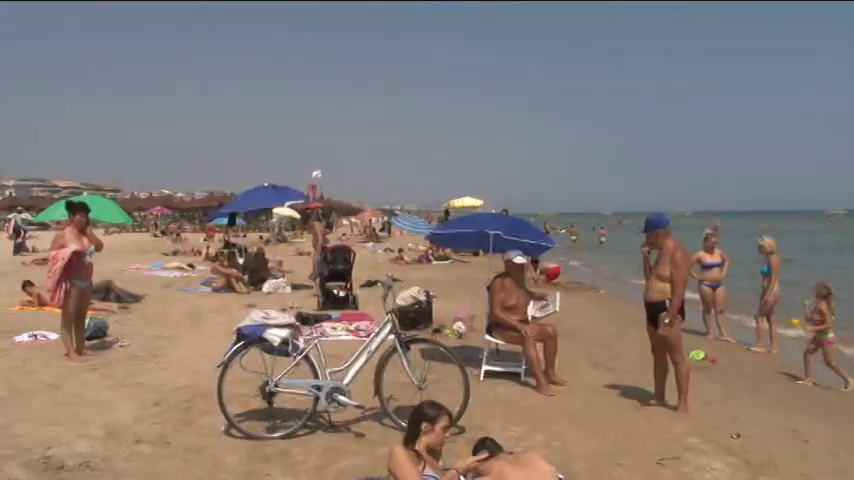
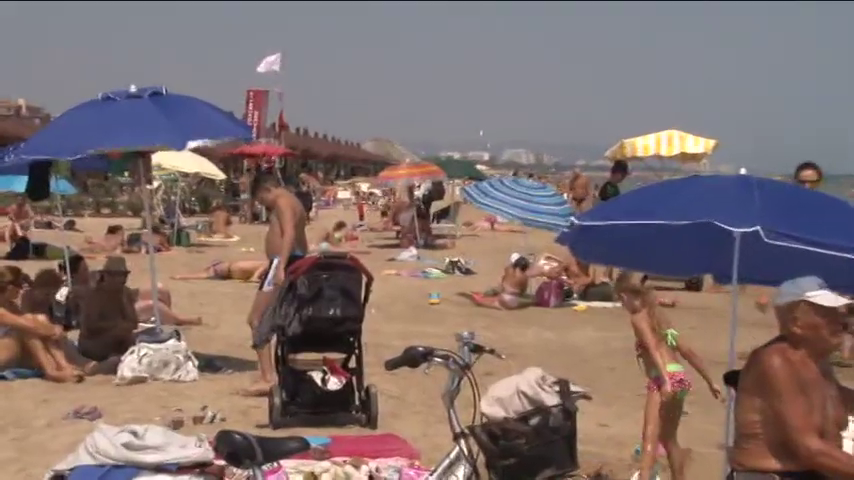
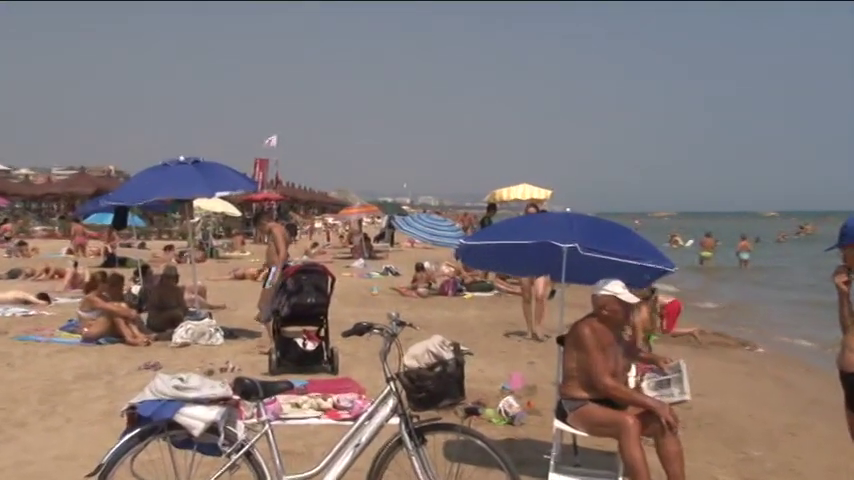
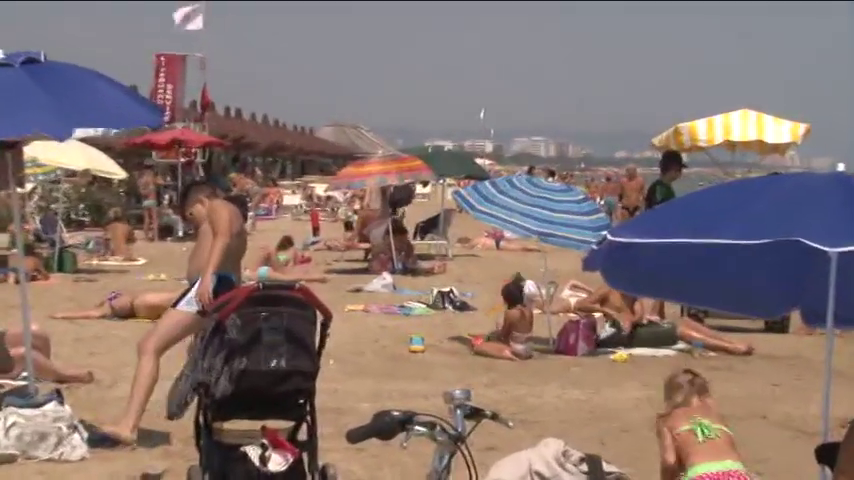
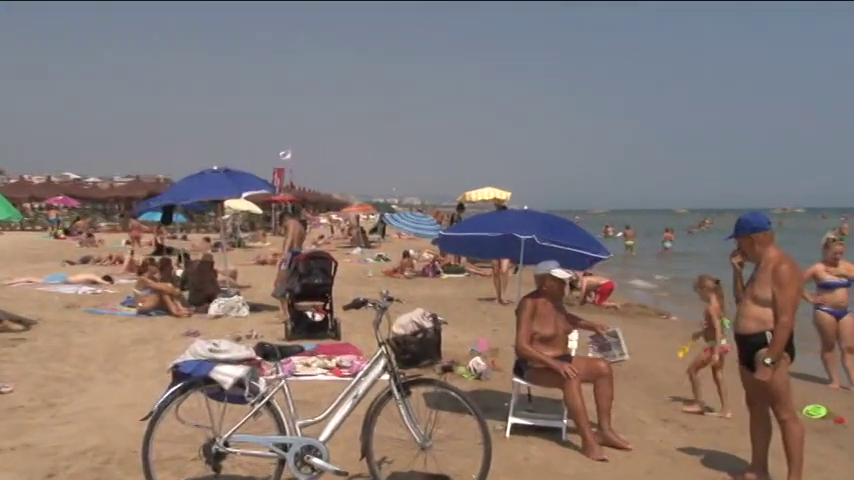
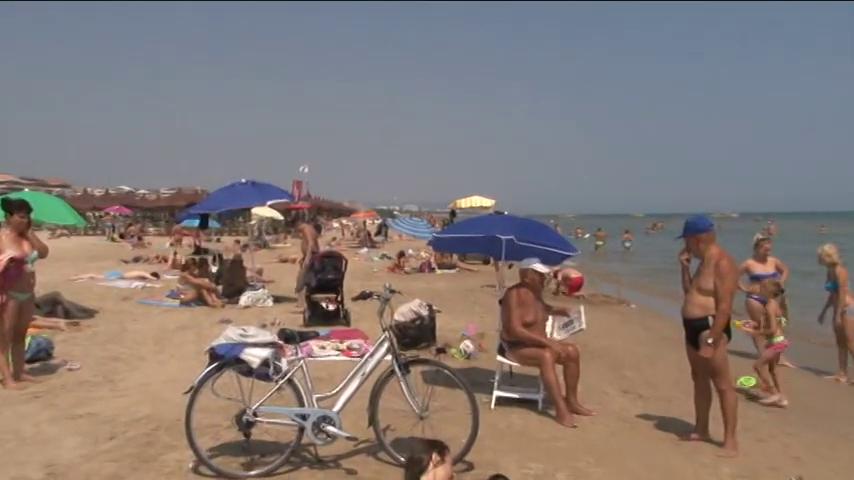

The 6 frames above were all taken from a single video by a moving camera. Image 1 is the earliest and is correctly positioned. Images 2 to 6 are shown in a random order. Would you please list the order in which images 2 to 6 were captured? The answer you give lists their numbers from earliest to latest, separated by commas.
6, 5, 3, 2, 4
